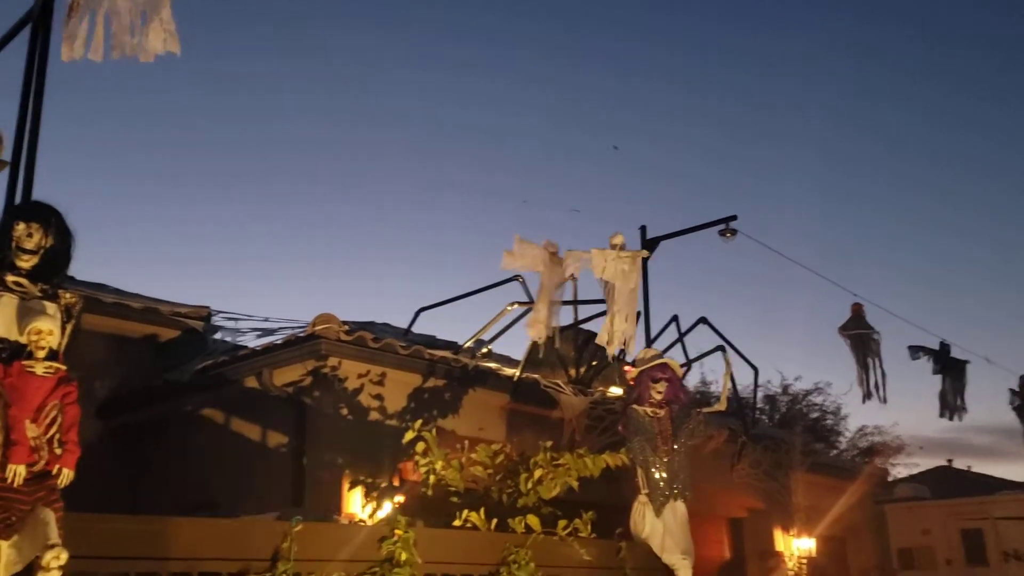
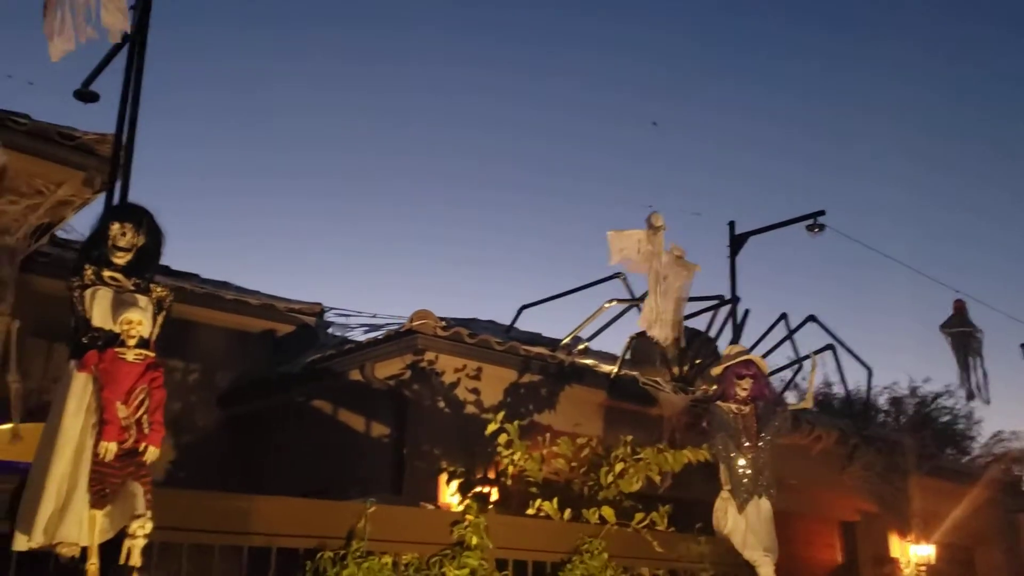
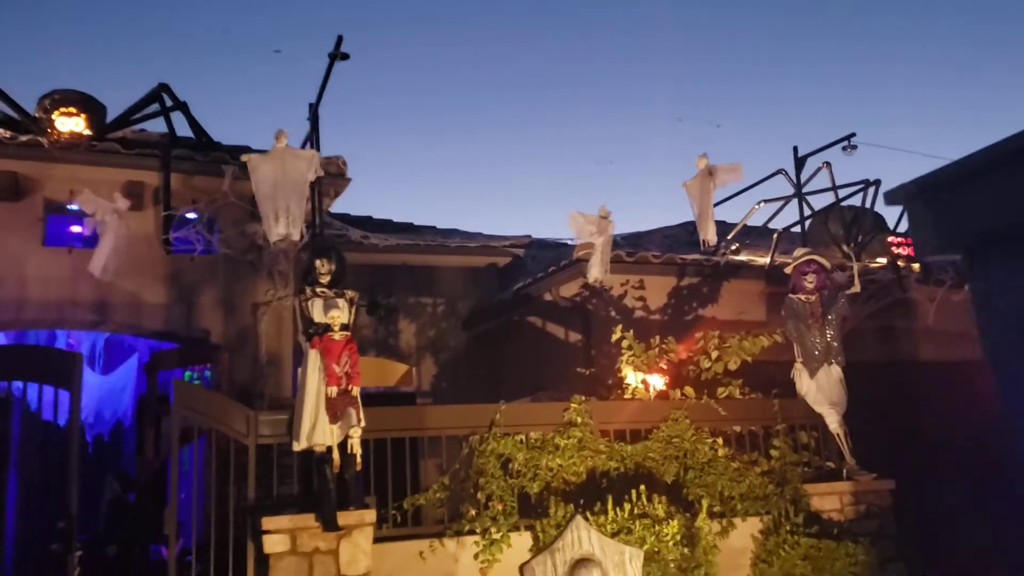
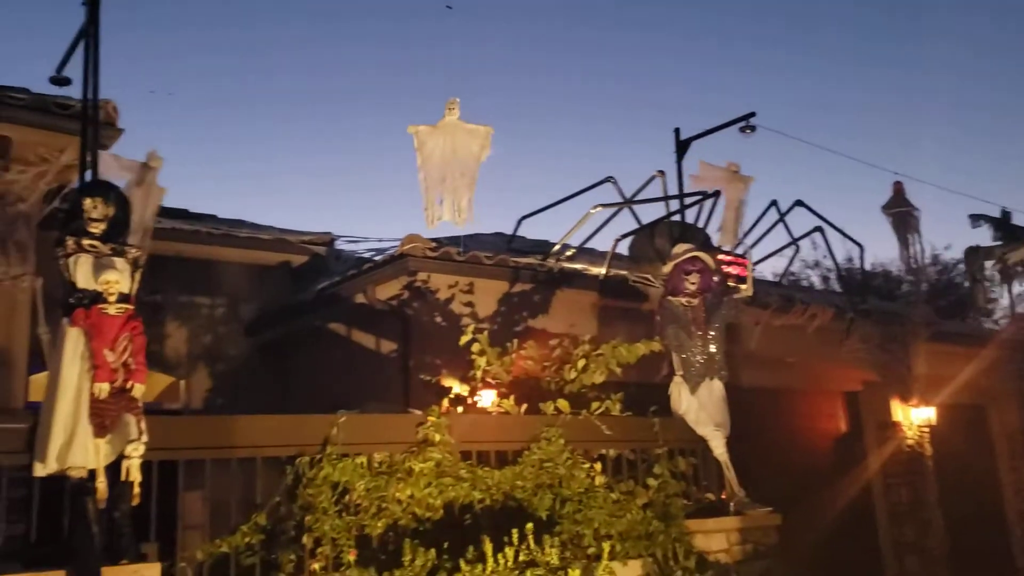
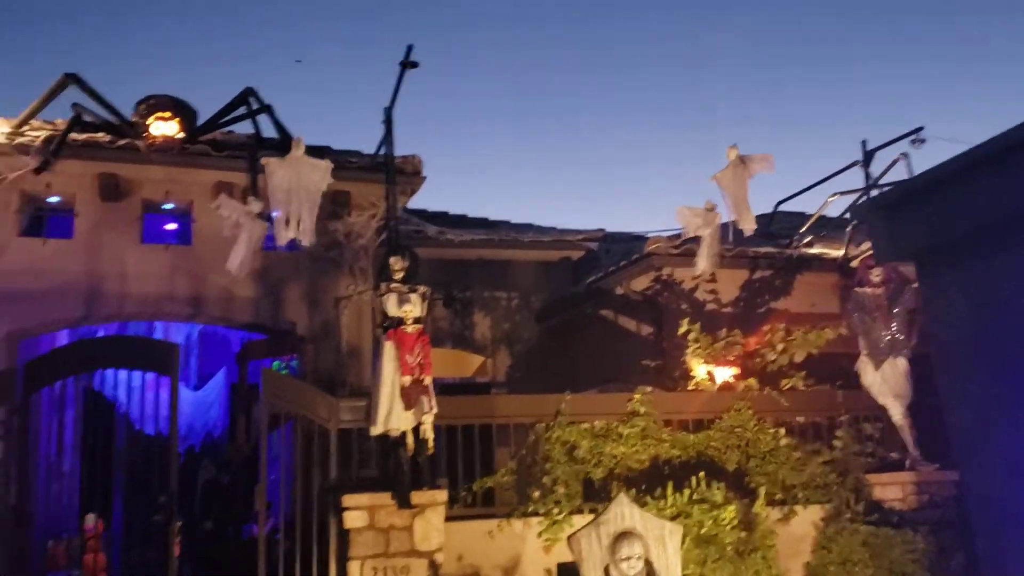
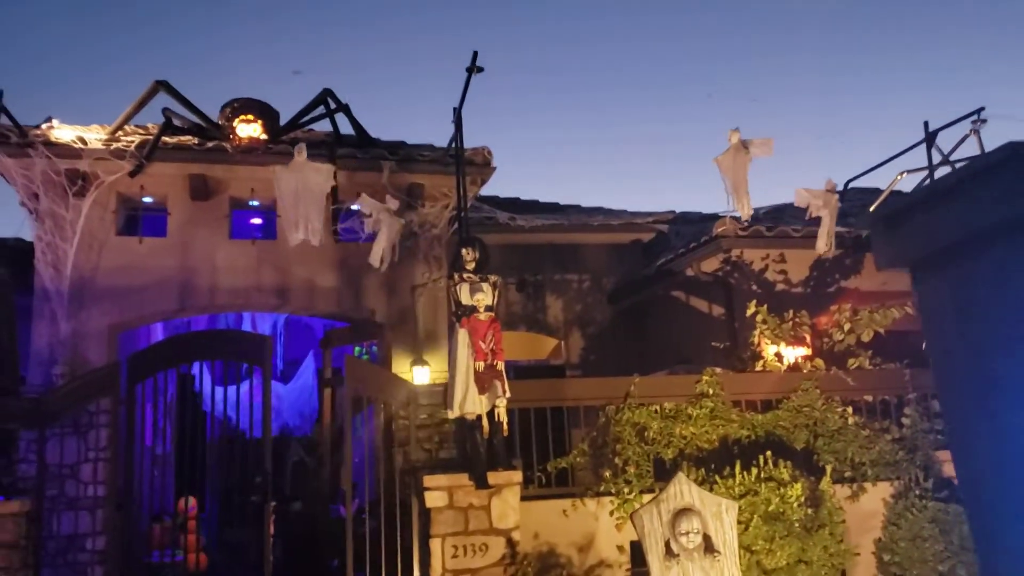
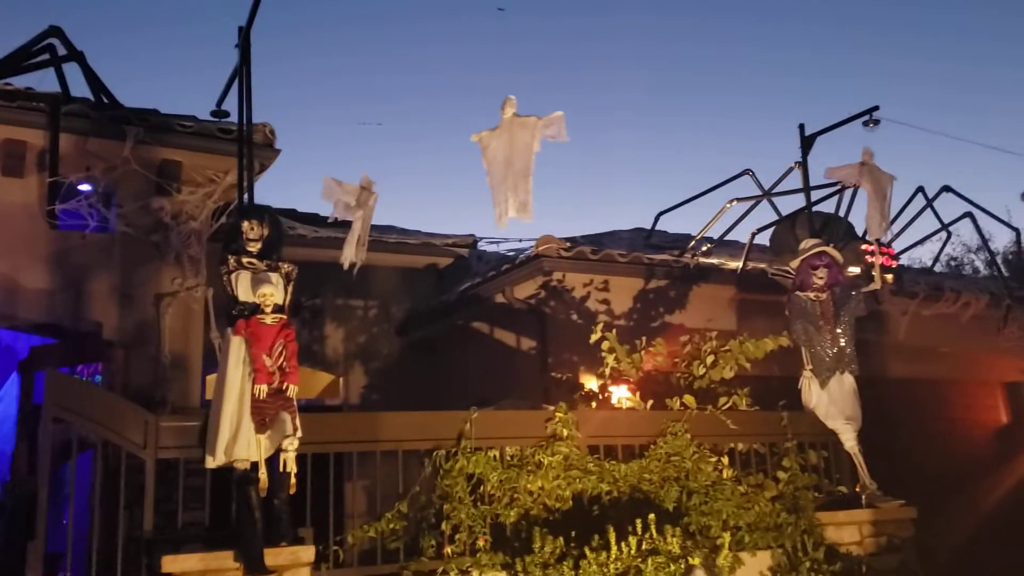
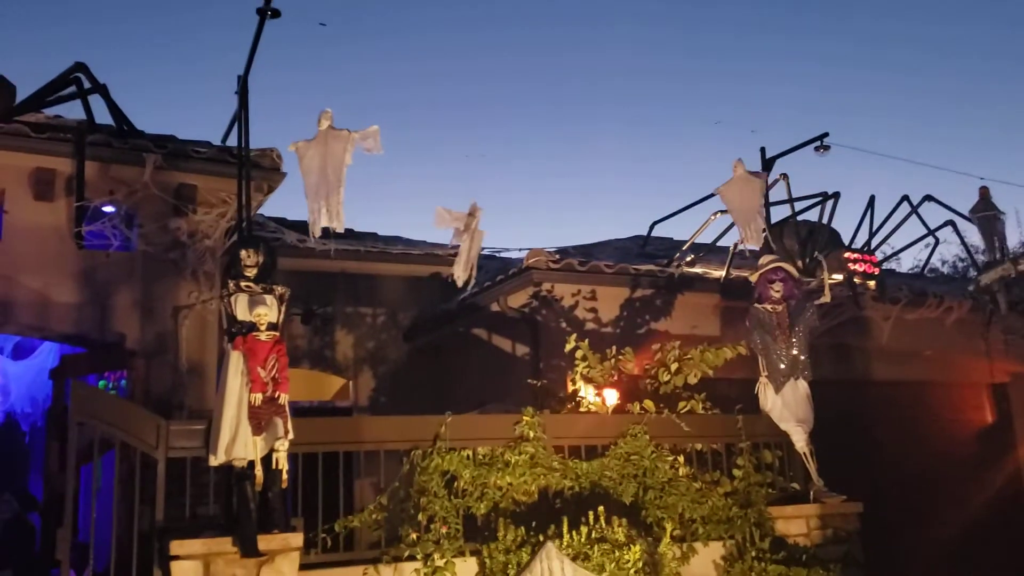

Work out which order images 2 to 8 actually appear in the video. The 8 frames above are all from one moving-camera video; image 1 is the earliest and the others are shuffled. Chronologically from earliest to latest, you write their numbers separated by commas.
2, 4, 7, 8, 3, 5, 6
